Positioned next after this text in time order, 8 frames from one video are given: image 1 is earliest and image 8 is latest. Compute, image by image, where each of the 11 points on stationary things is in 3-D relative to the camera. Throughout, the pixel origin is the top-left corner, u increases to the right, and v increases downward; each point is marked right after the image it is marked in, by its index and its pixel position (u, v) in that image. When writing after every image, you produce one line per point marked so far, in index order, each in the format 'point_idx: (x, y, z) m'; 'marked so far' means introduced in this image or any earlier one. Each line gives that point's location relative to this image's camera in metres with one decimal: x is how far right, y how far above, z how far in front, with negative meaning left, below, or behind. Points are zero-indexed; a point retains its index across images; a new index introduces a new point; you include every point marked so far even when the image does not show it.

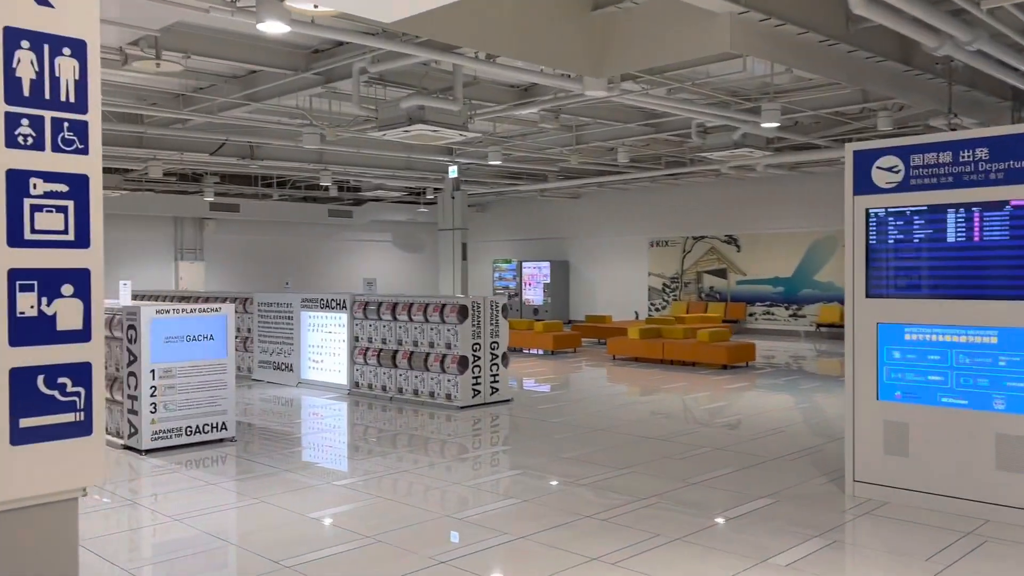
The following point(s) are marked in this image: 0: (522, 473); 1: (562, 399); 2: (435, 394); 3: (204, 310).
0: (+0.1, -1.6, +7.7) m
1: (+0.7, -1.5, +12.0) m
2: (-0.9, -1.2, +9.8) m
3: (-2.7, -0.2, +7.5) m
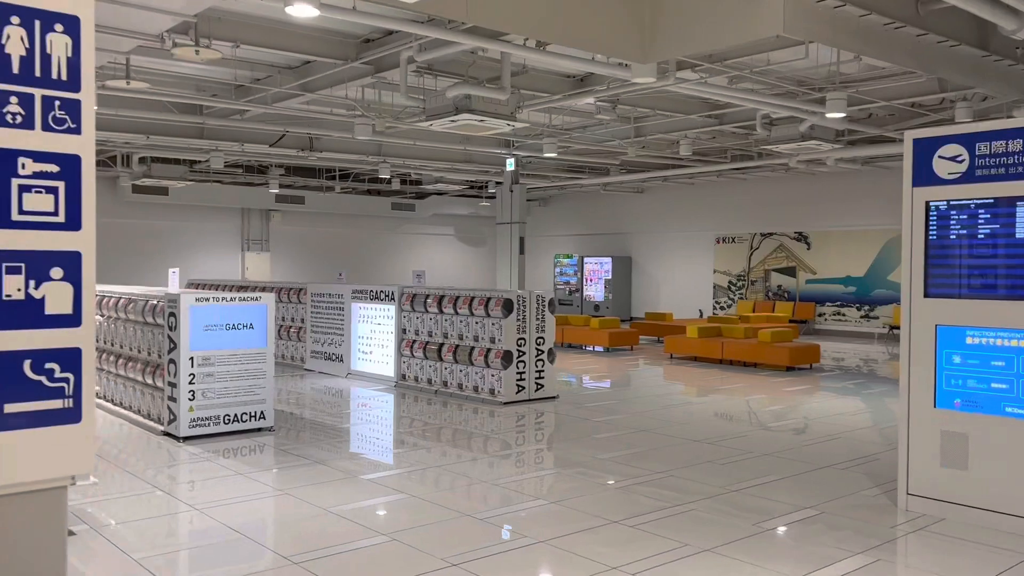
0: (+0.4, -1.6, +7.4) m
1: (+1.4, -1.5, +11.7) m
2: (-0.4, -1.1, +9.7) m
3: (-2.4, -0.1, +7.5) m
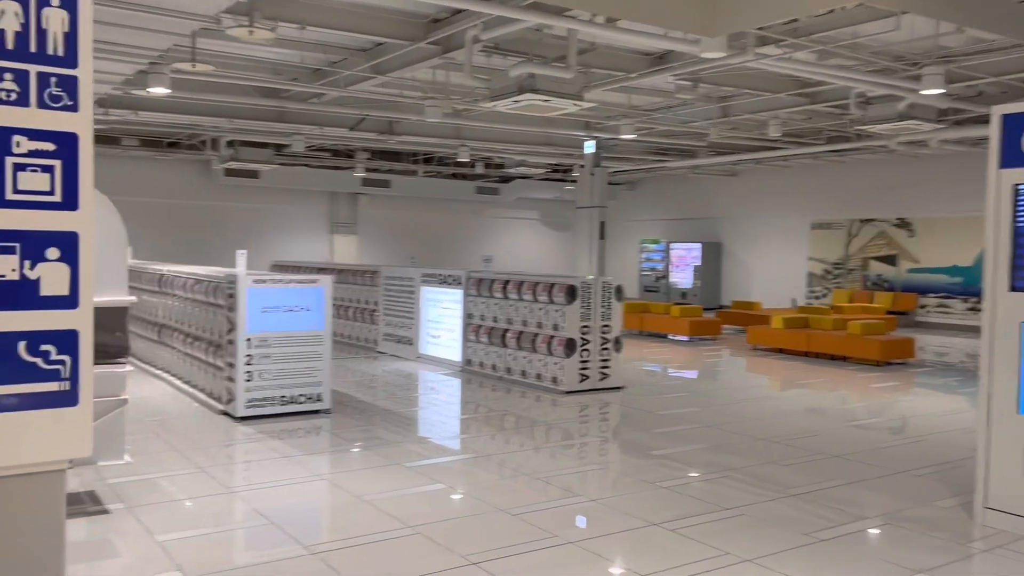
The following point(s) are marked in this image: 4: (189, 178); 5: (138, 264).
0: (+0.9, -1.5, +7.1) m
1: (+2.3, -1.3, +11.2) m
2: (+0.3, -1.0, +9.5) m
3: (-1.8, +0.1, +7.5) m
4: (-7.6, +2.6, +19.9) m
5: (-4.7, +0.3, +10.7) m
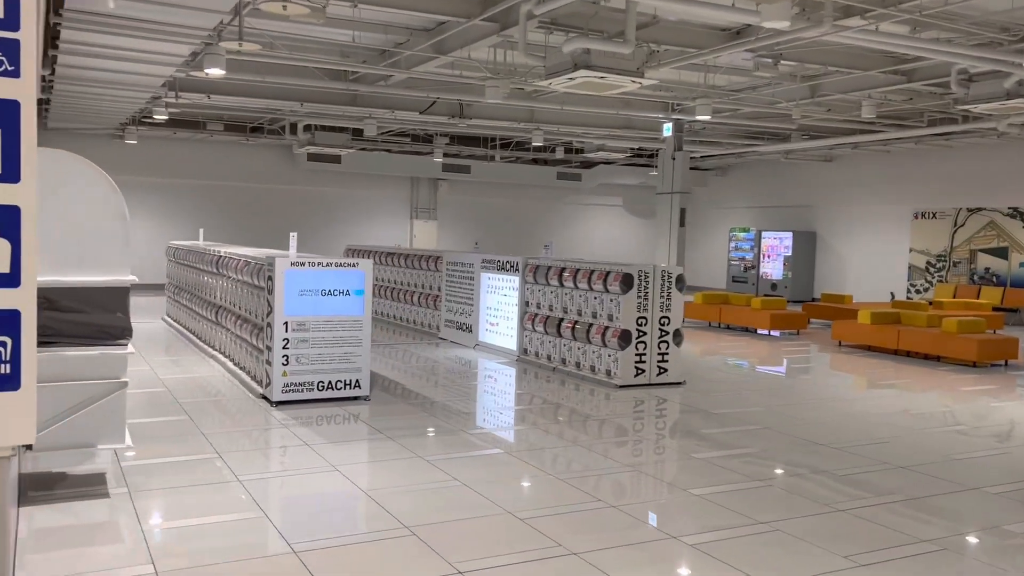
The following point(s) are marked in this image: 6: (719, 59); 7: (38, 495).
0: (+1.2, -1.4, +6.7) m
1: (+3.1, -1.2, +10.6) m
2: (+0.9, -0.9, +9.1) m
3: (-1.5, +0.2, +7.3) m
4: (-5.7, +3.0, +20.3) m
5: (-3.9, +0.5, +10.9) m
6: (+2.8, +3.1, +11.7) m
7: (-2.9, -1.3, +5.1) m
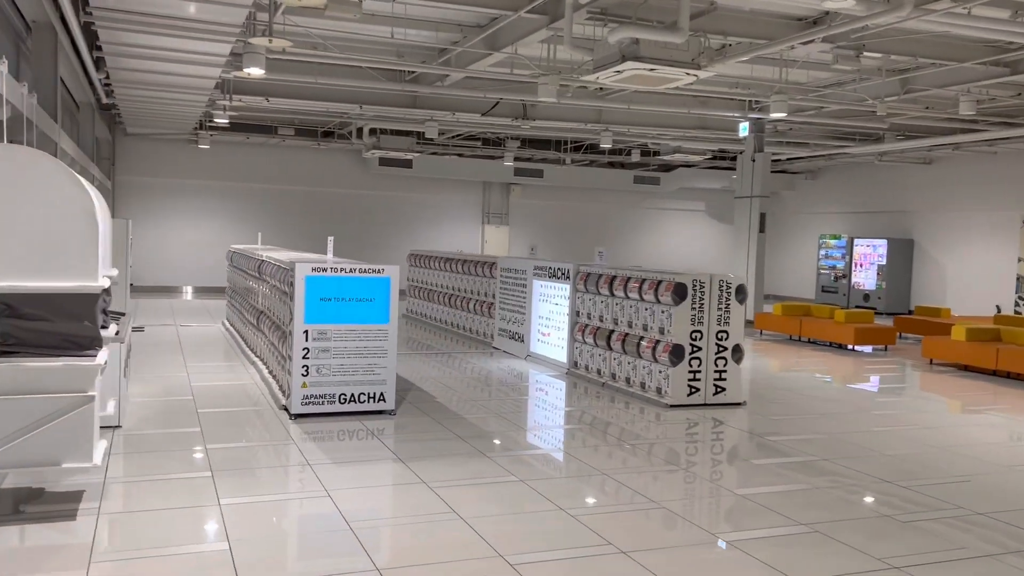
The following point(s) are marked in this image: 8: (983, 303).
0: (+1.4, -1.5, +6.0) m
1: (+3.7, -1.3, +9.7) m
2: (+1.3, -1.0, +8.4) m
3: (-1.2, +0.1, +6.9) m
4: (-4.0, +2.9, +20.3) m
5: (-3.3, +0.5, +10.7) m
6: (+3.6, +3.0, +10.8) m
7: (-2.8, -1.3, +4.9) m
8: (+10.7, -0.4, +19.4) m
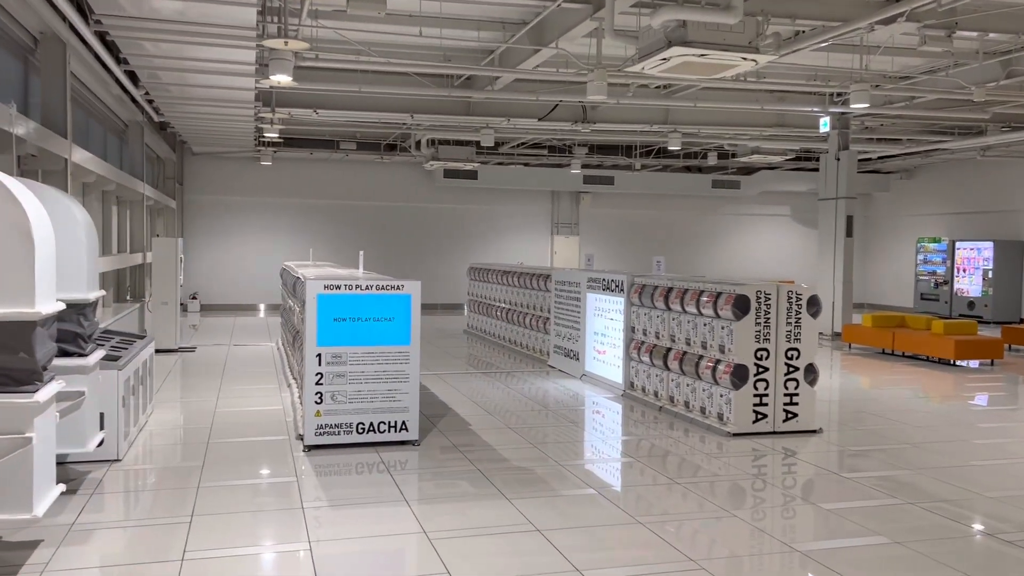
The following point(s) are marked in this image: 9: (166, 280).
0: (+1.5, -1.5, +5.1) m
1: (+4.2, -1.4, +8.5) m
2: (+1.7, -1.1, +7.5) m
3: (-0.9, 0.0, +6.3) m
4: (-2.4, +2.5, +19.9) m
5: (-2.6, +0.3, +10.3) m
6: (+4.1, +2.9, +9.7) m
7: (-2.8, -1.4, +4.4) m
8: (+12.2, -0.5, +17.5) m
9: (-4.8, +0.1, +11.7) m
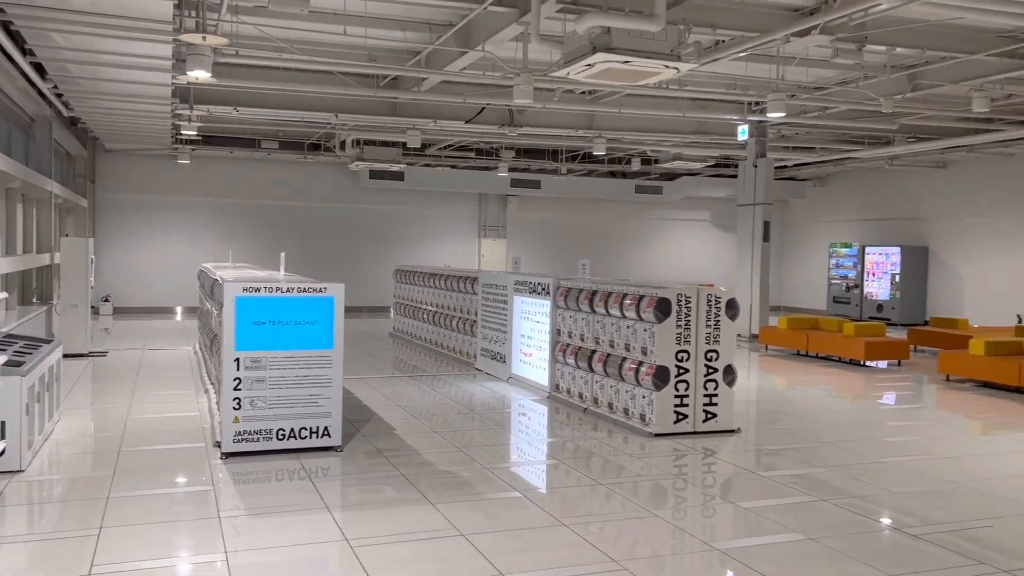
0: (+1.1, -1.6, +5.2) m
1: (+3.4, -1.5, +8.8) m
2: (+1.1, -1.1, +7.6) m
3: (-1.5, 0.0, +6.2) m
4: (-4.1, +2.5, +19.6) m
5: (-3.5, +0.2, +10.0) m
6: (+3.3, +2.9, +10.0) m
7: (-3.2, -1.4, +4.1) m
8: (+10.6, -0.5, +18.4) m
9: (-5.8, +0.1, +11.2) m
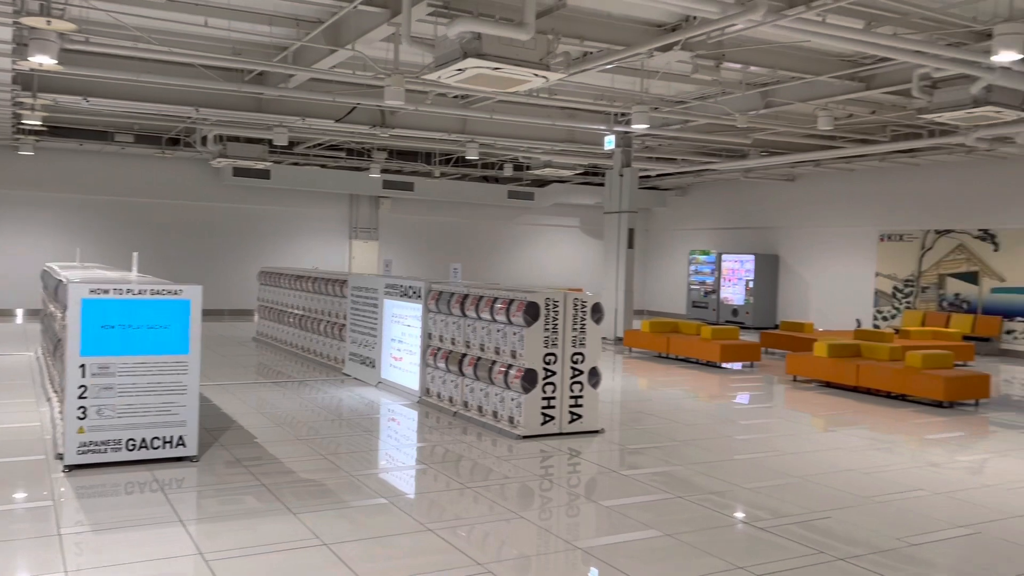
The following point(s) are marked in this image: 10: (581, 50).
0: (+0.2, -1.6, +5.3) m
1: (+2.0, -1.5, +9.2) m
2: (-0.1, -1.1, +7.7) m
3: (-2.4, 0.0, +5.9) m
4: (-7.0, +2.4, +18.8) m
5: (-5.0, +0.2, +9.4) m
6: (+1.7, +2.8, +10.4) m
7: (-3.8, -1.4, +3.6) m
8: (+7.7, -0.7, +19.8) m
9: (-7.4, +0.1, +10.2) m
10: (+0.8, +2.8, +9.9) m
